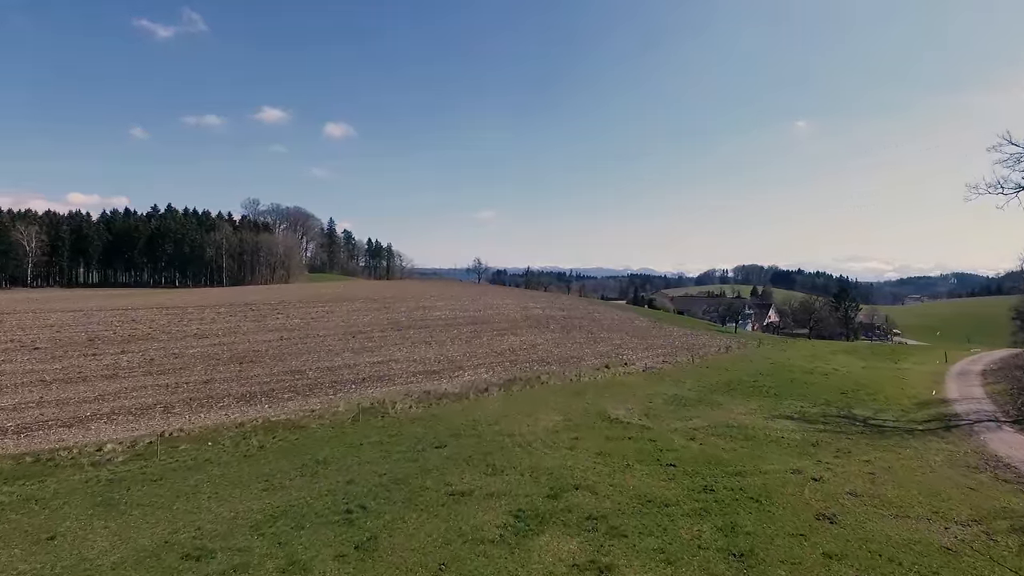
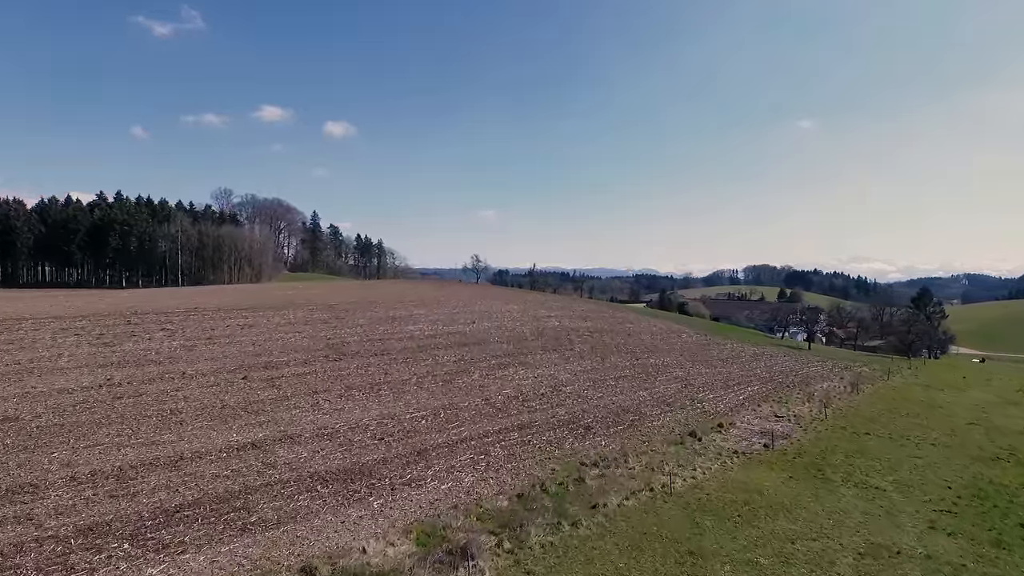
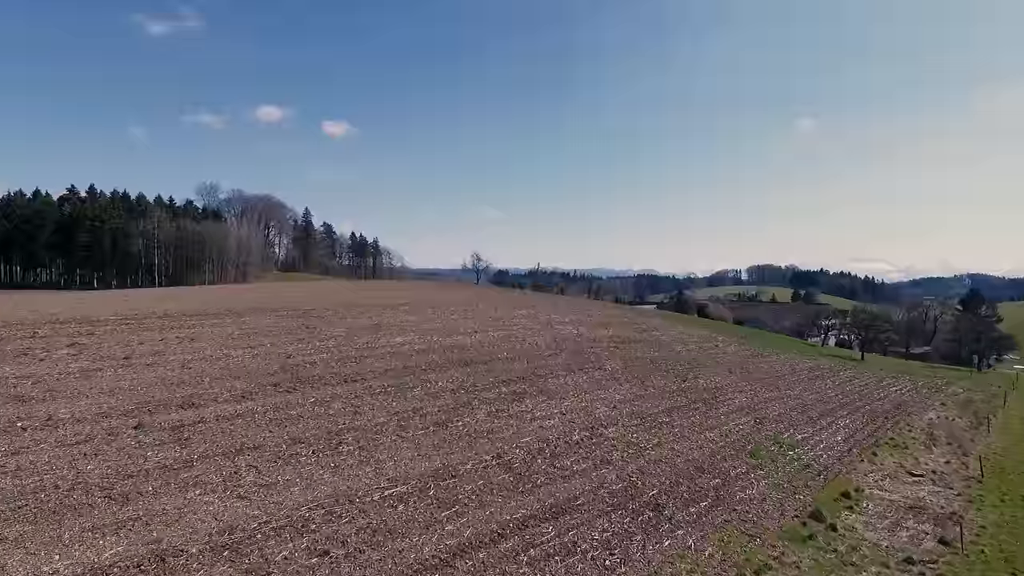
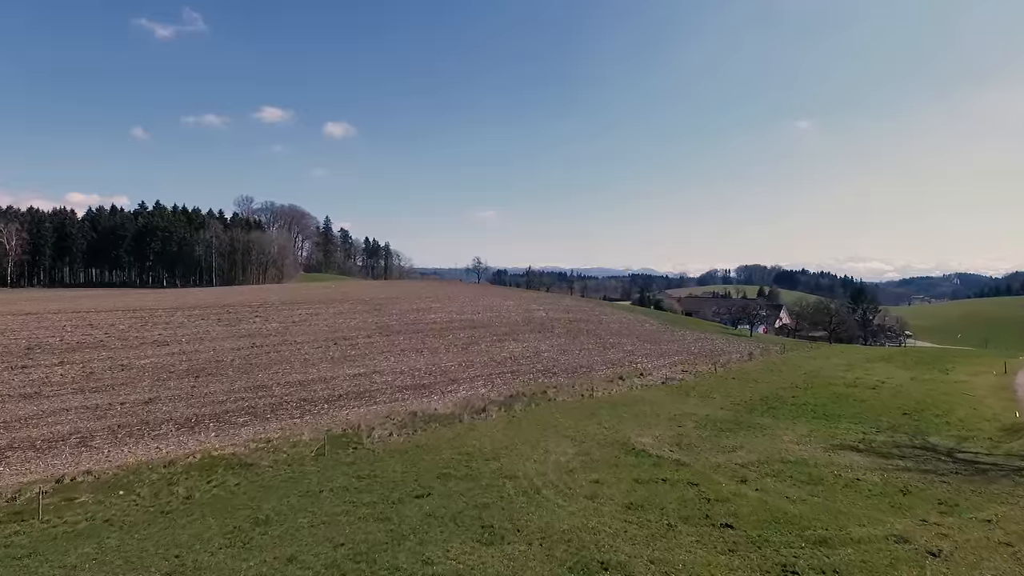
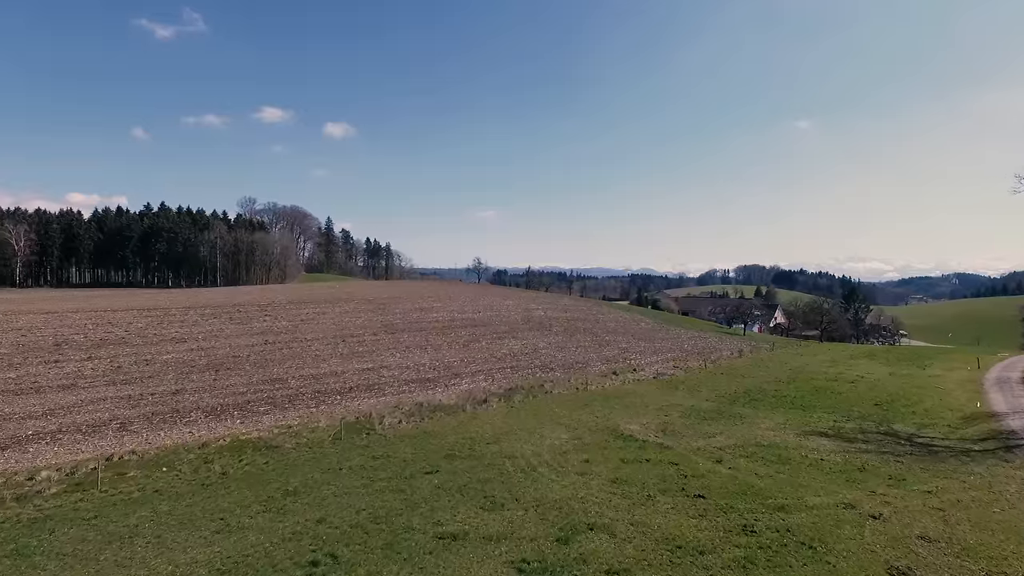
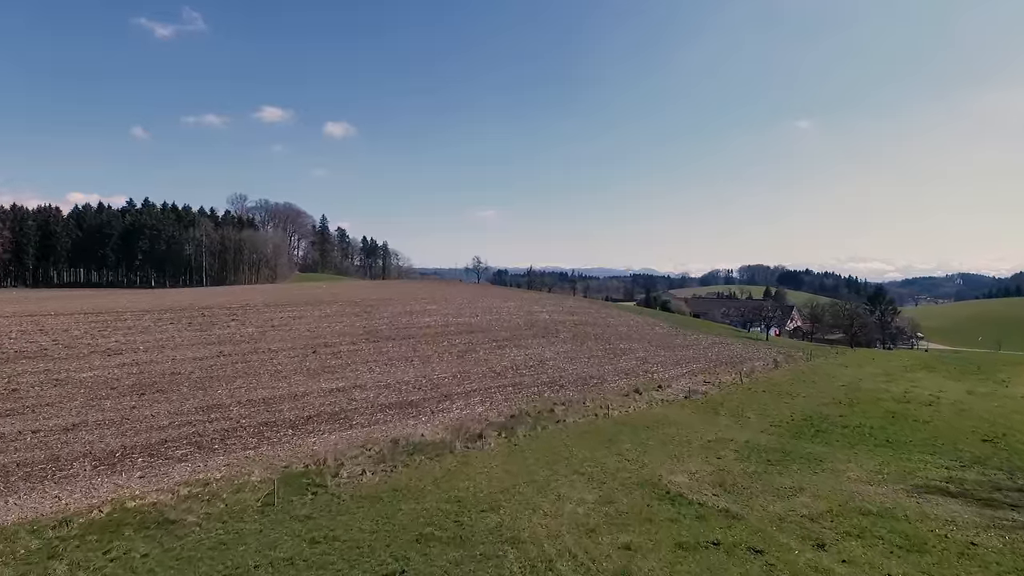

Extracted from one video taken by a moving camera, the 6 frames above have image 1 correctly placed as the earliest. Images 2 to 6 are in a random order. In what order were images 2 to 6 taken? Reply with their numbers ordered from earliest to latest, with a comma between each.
5, 4, 6, 2, 3
